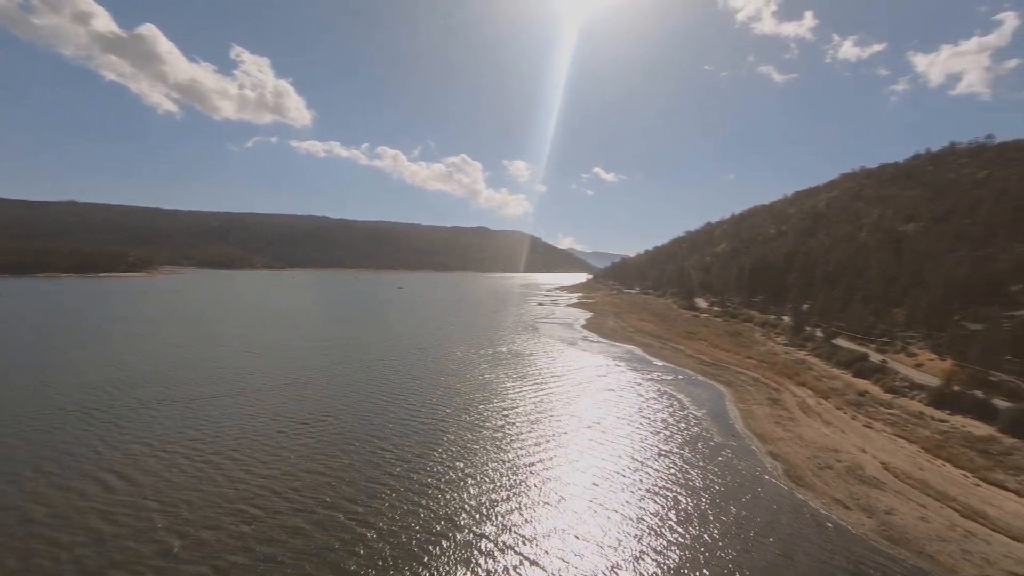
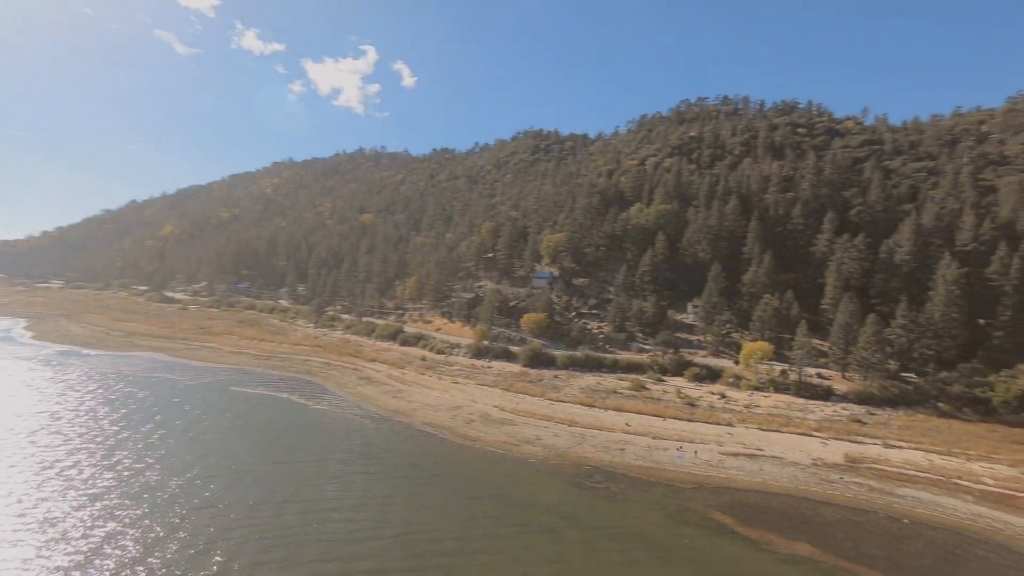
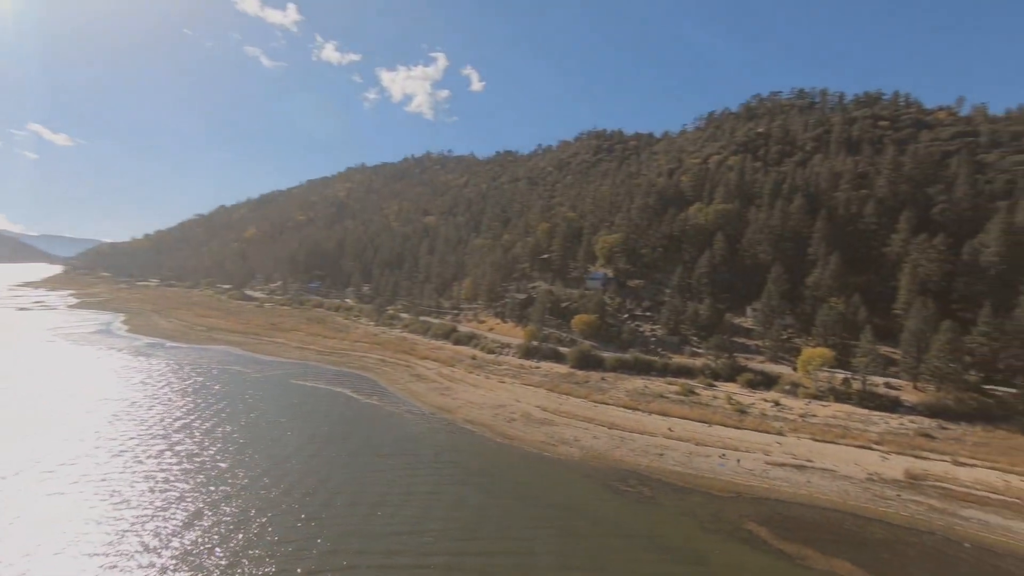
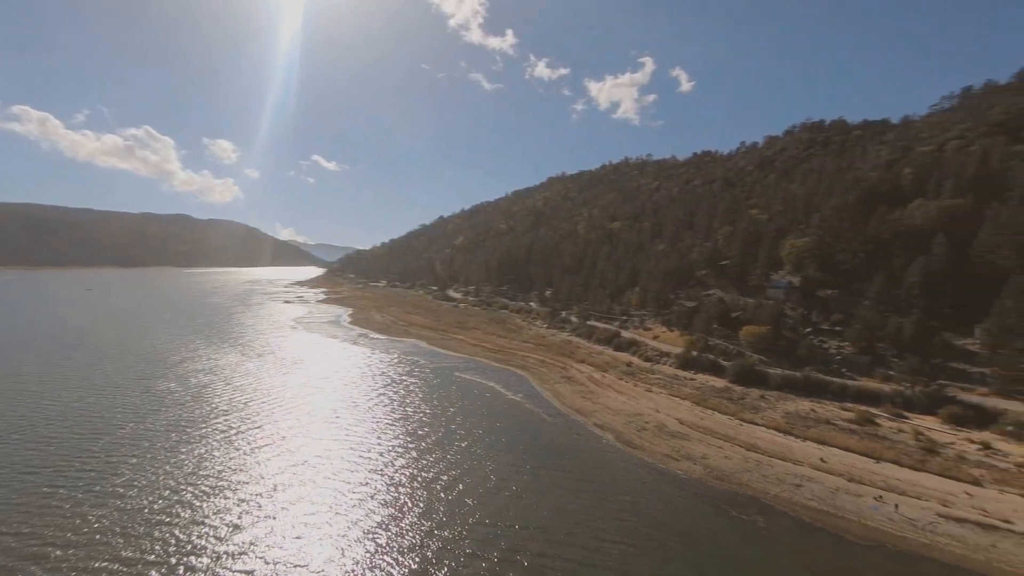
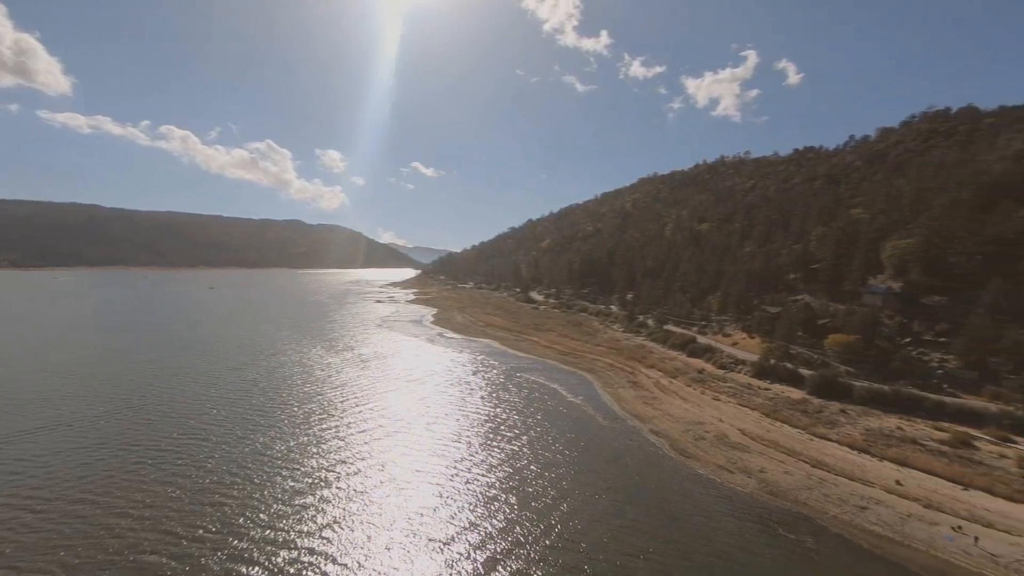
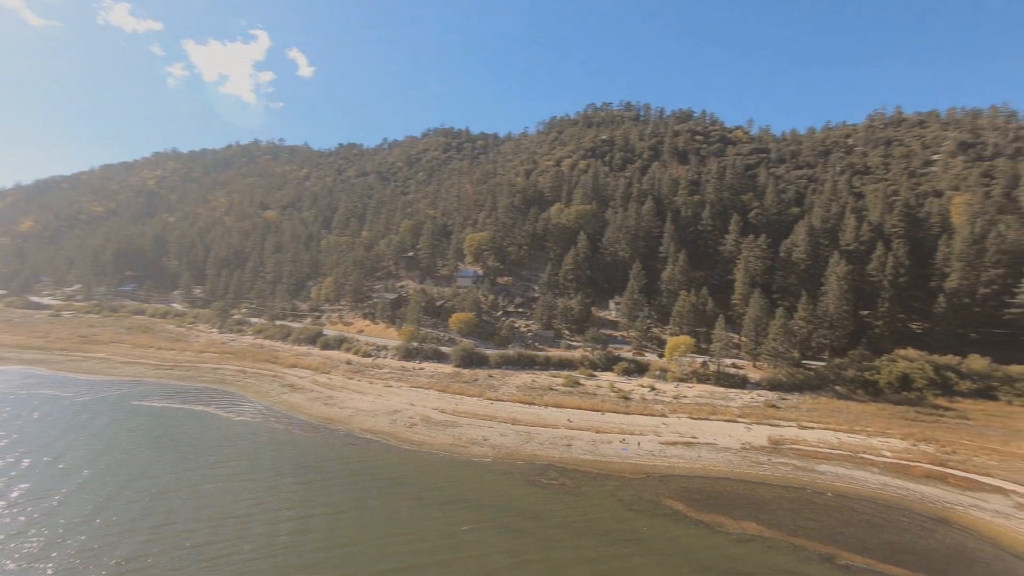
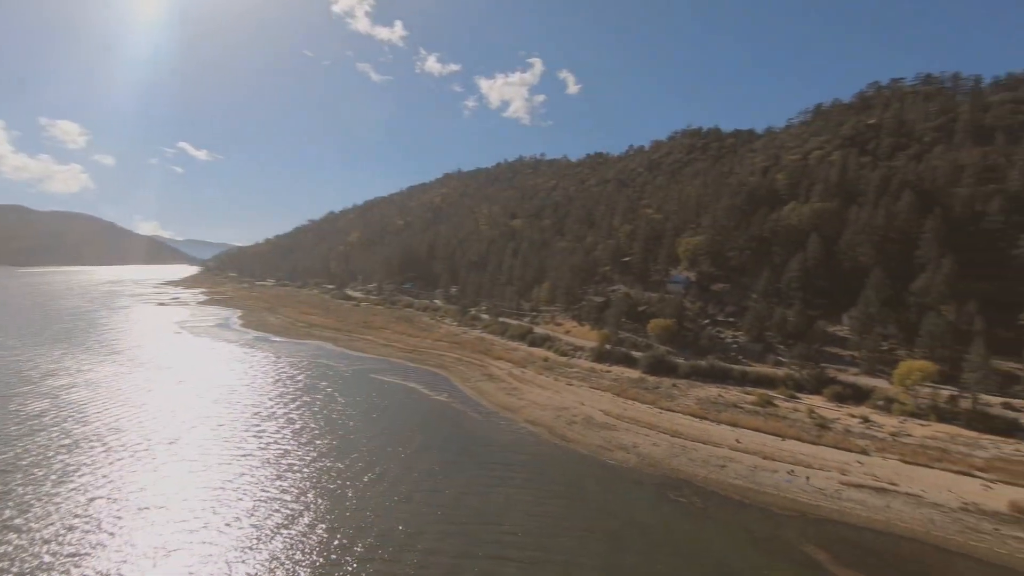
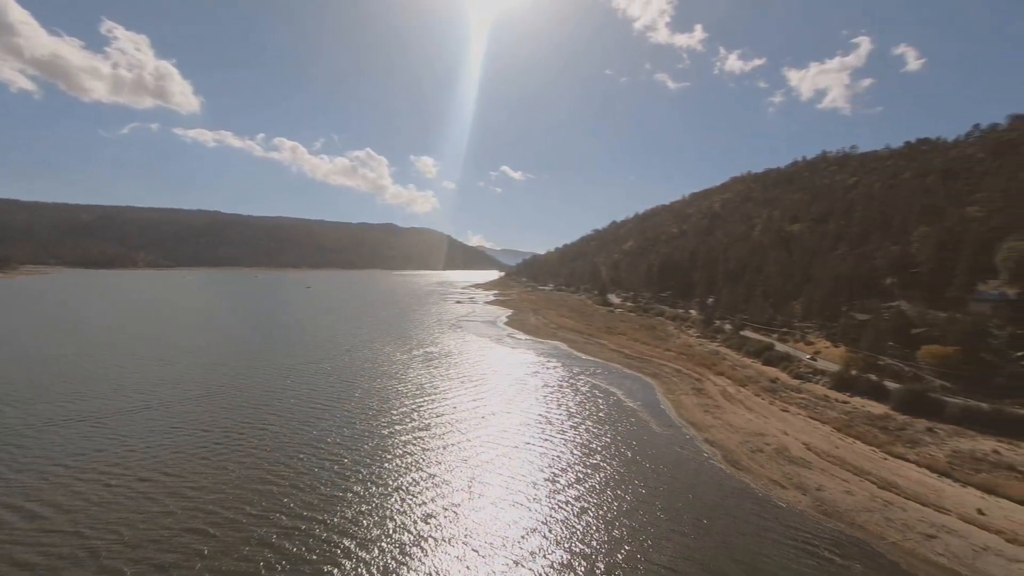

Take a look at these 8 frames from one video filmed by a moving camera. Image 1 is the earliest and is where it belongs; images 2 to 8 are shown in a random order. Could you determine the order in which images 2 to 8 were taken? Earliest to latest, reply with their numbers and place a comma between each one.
8, 5, 4, 7, 3, 2, 6
